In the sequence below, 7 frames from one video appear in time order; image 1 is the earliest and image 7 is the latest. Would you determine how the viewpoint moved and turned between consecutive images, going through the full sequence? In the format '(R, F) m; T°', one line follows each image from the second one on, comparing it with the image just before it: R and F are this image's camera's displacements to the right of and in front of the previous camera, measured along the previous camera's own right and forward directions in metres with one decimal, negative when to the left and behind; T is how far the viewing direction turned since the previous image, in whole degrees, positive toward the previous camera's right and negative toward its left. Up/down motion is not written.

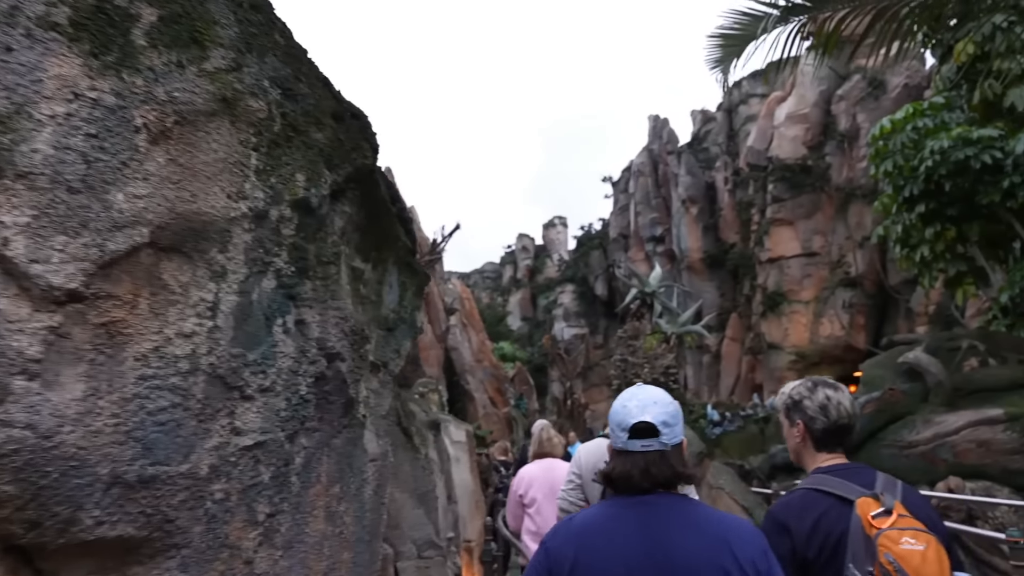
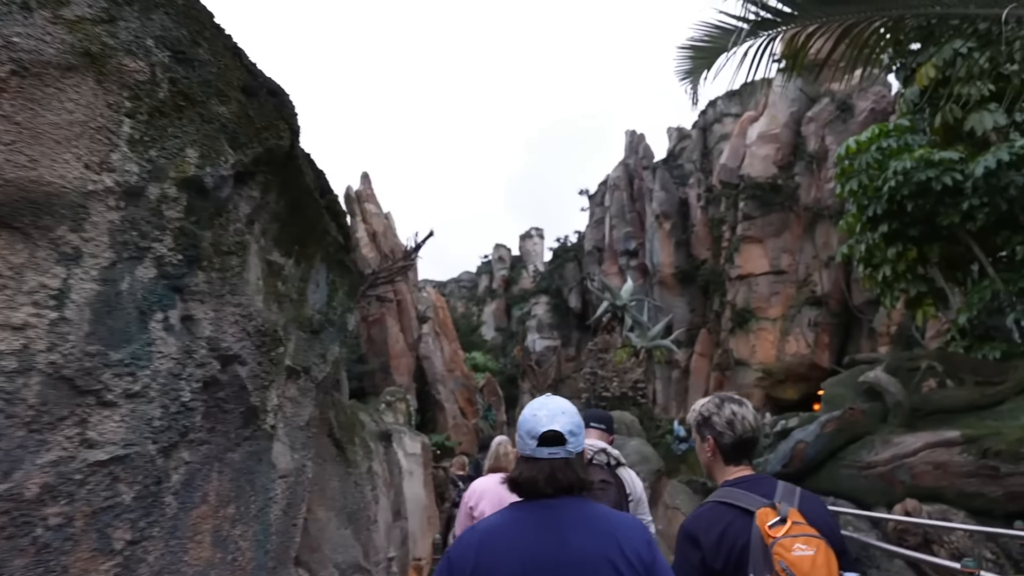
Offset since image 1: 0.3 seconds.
(+0.1, +0.2) m; +2°
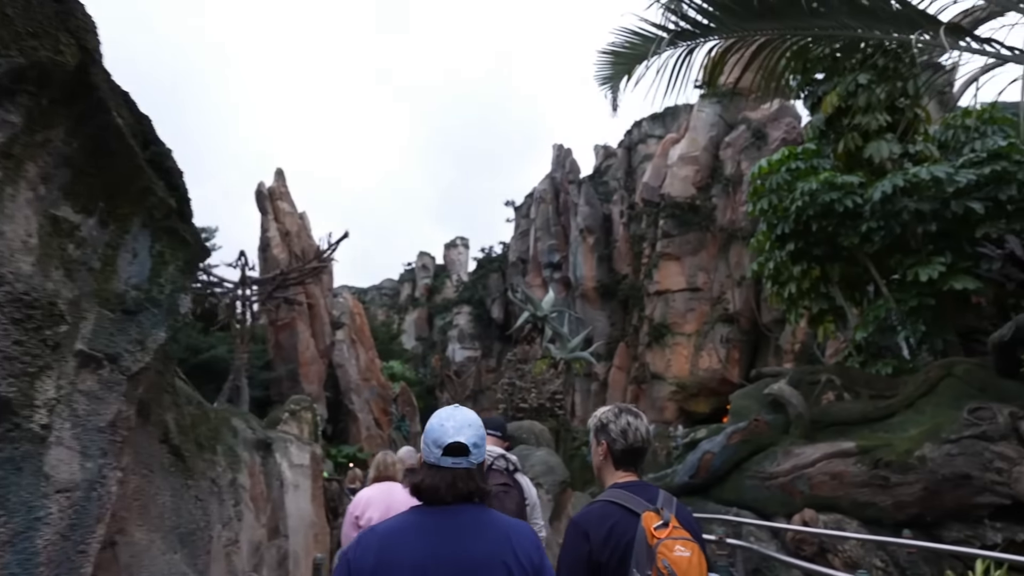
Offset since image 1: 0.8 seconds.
(+0.2, +0.3) m; +7°
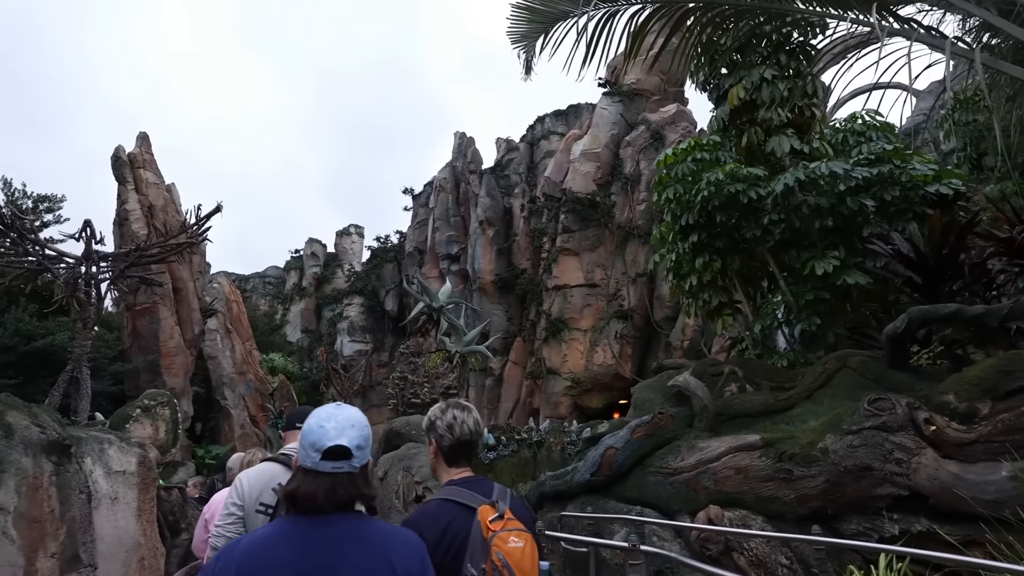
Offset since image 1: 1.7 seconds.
(0.0, +0.7) m; +10°
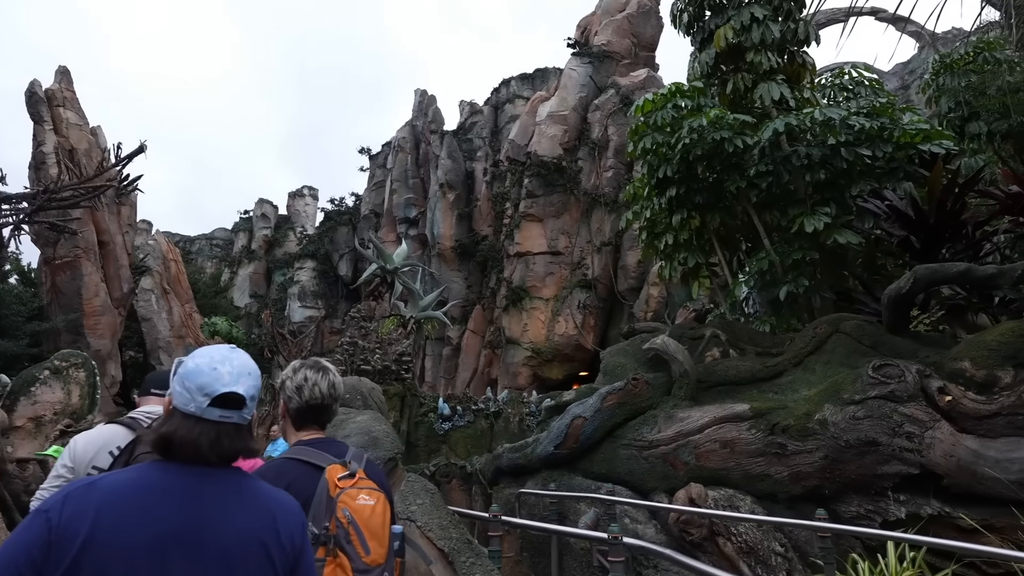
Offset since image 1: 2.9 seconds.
(0.0, +0.9) m; +4°
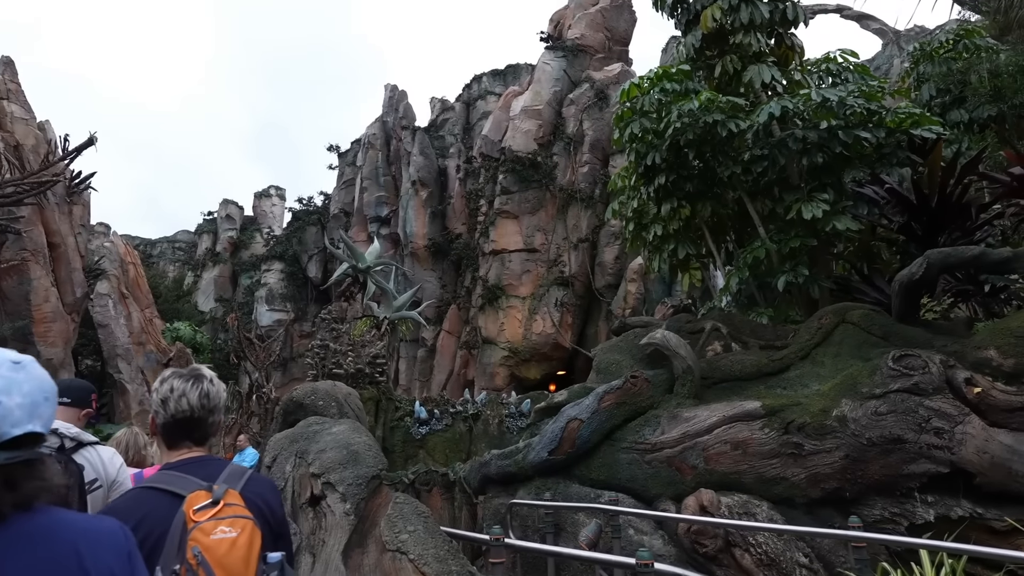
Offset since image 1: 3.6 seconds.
(-0.1, +0.5) m; +3°
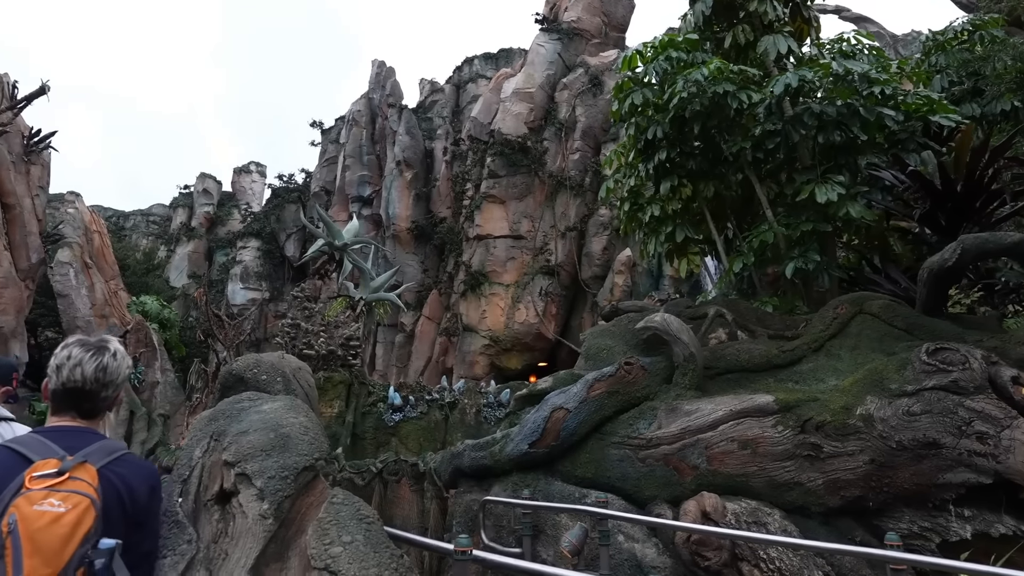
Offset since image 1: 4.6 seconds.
(0.0, +0.6) m; +2°
